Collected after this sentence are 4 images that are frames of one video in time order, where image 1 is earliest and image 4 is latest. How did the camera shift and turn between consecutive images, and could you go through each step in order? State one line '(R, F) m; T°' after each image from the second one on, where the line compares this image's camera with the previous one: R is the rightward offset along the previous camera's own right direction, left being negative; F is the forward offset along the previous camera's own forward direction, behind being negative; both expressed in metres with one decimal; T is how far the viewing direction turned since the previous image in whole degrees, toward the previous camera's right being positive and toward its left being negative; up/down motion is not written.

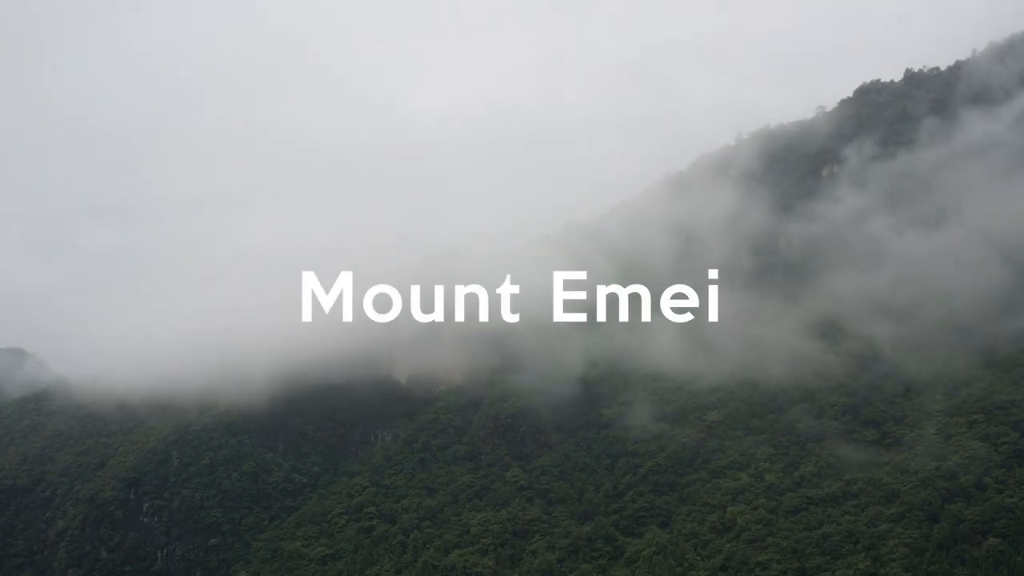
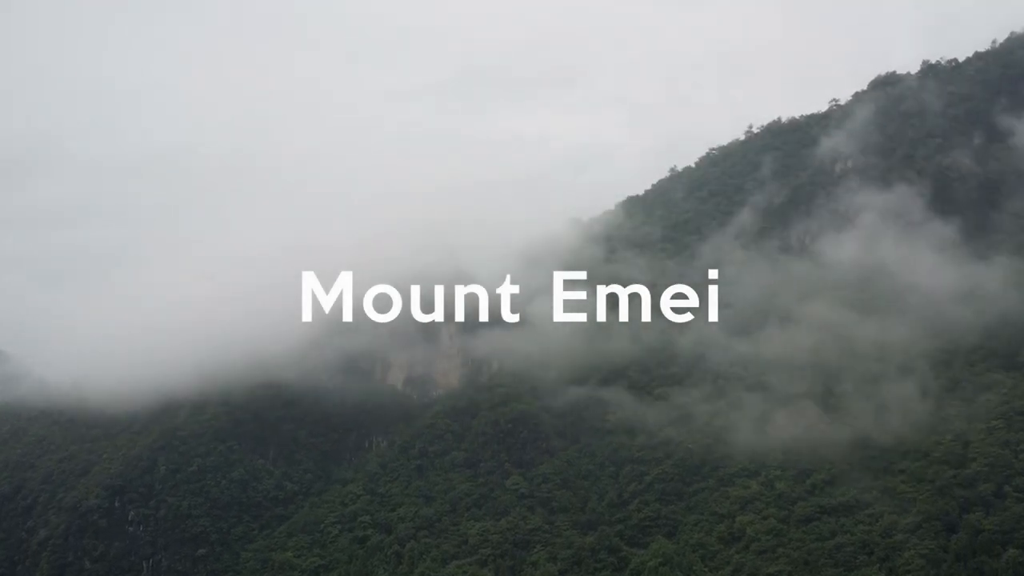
(0.0, +1.9) m; 0°
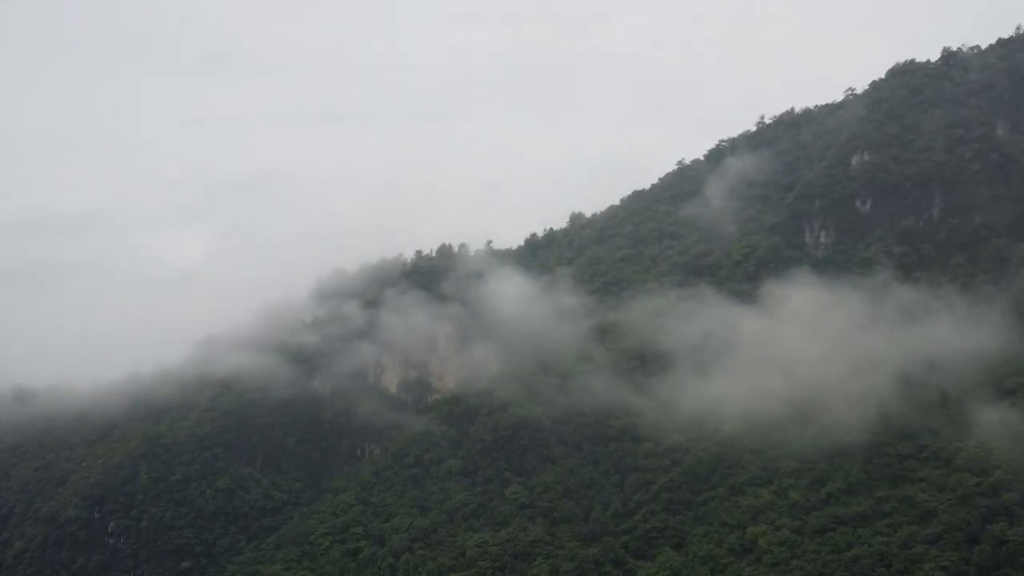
(0.0, +2.2) m; 0°
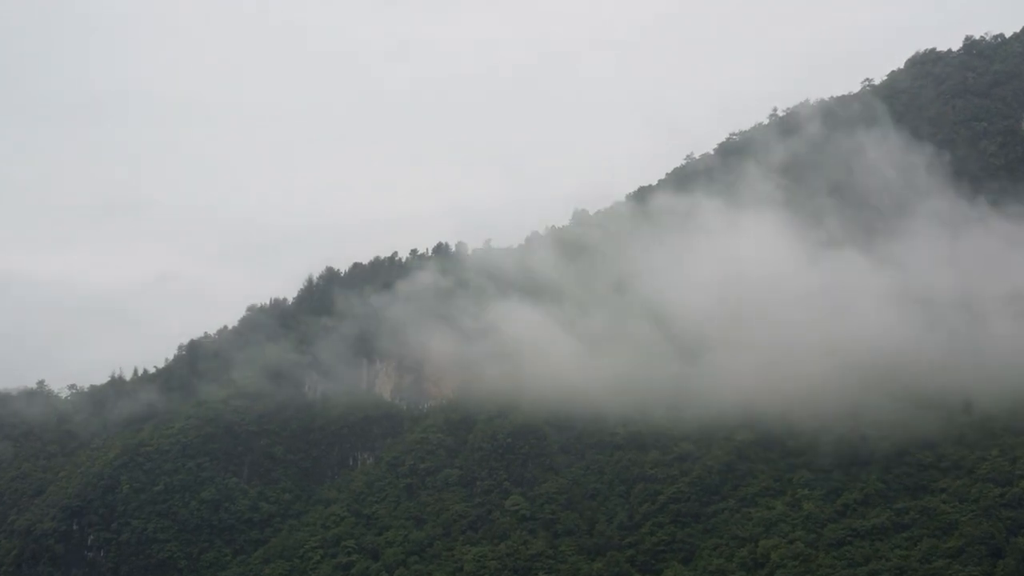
(0.0, +2.1) m; 0°
